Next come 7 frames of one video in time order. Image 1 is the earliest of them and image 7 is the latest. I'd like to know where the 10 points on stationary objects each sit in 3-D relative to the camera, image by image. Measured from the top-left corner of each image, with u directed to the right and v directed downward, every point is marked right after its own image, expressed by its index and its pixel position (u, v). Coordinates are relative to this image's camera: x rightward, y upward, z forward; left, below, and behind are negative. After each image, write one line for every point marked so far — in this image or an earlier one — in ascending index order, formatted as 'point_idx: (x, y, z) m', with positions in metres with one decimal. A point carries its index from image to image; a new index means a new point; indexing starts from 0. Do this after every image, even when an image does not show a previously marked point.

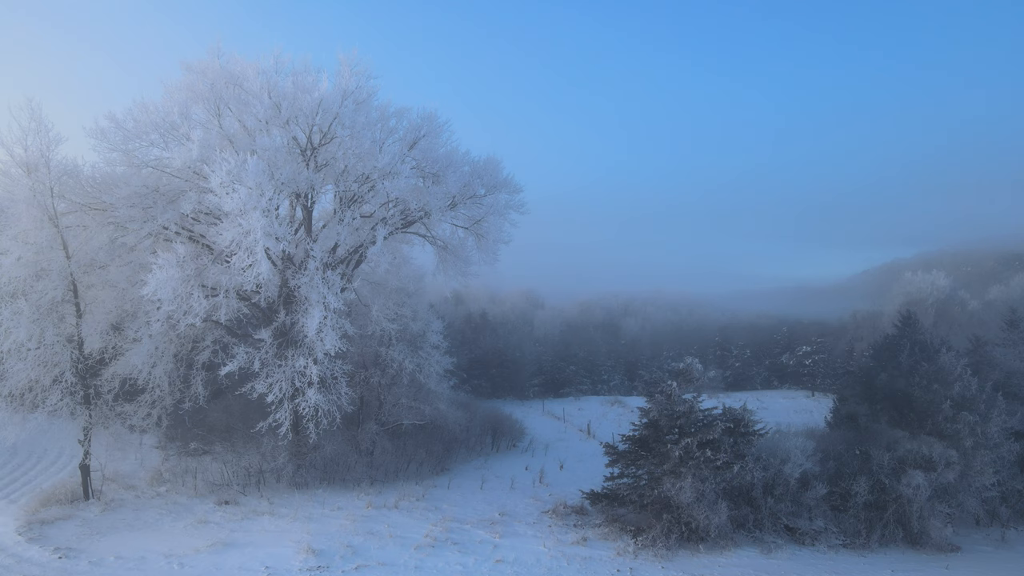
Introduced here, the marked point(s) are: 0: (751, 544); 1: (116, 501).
0: (+5.0, -5.3, +13.1) m
1: (-9.0, -4.8, +14.2) m
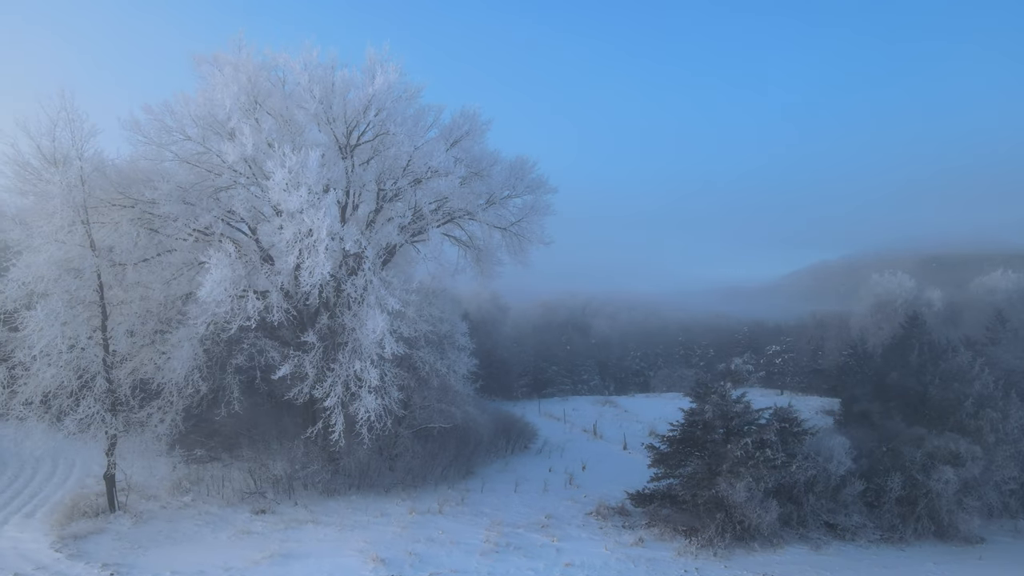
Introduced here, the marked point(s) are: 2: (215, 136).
0: (+6.1, -5.4, +13.4) m
1: (-7.9, -4.8, +13.4) m
2: (-6.2, +3.2, +13.3) m
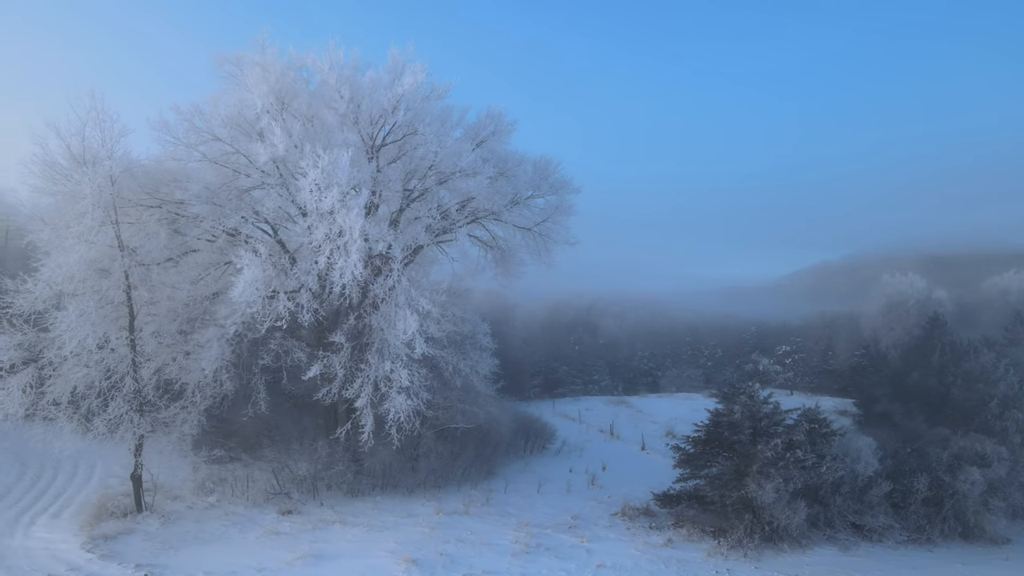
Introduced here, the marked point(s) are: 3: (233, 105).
0: (+6.7, -5.4, +13.4) m
1: (-7.3, -4.8, +13.4) m
2: (-5.6, +3.2, +13.3) m
3: (-5.8, +3.8, +13.1) m
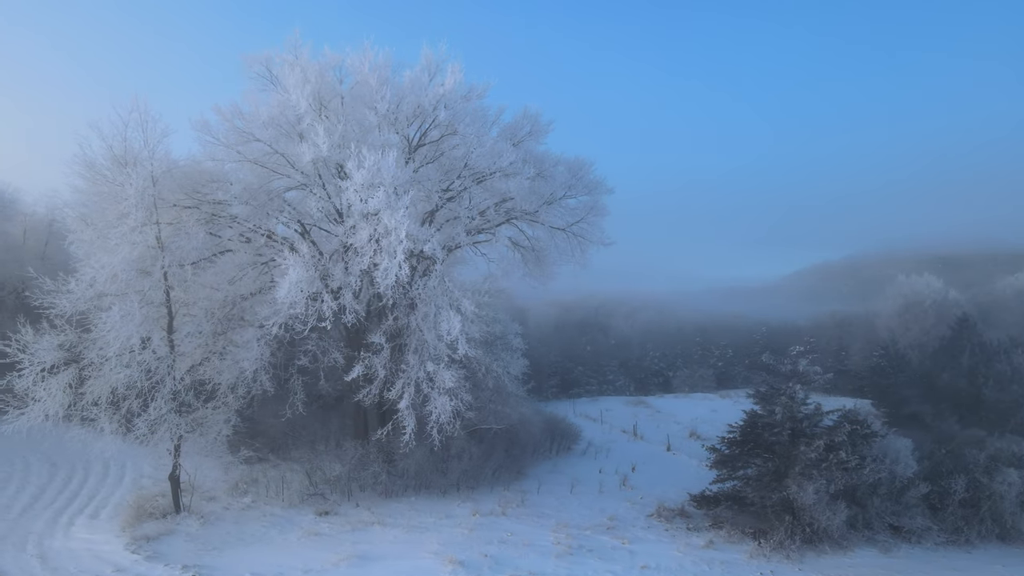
0: (+7.5, -5.4, +13.3) m
1: (-6.5, -4.9, +13.4) m
2: (-4.8, +3.2, +13.3) m
3: (-5.0, +3.8, +13.1) m
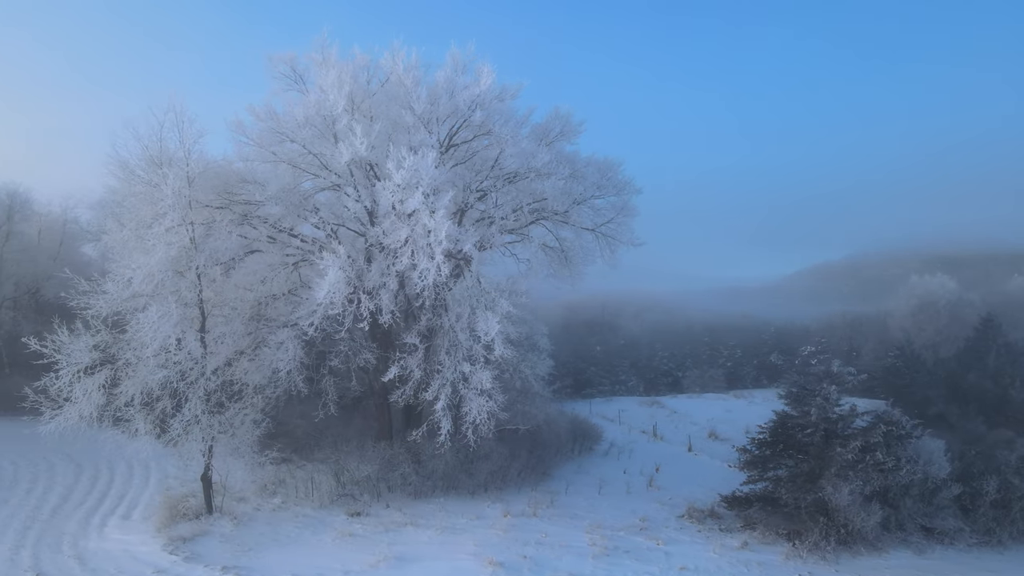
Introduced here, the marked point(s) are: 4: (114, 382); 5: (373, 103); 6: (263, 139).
0: (+8.2, -5.4, +13.3) m
1: (-5.8, -4.9, +13.4) m
2: (-4.1, +3.2, +13.2) m
3: (-4.3, +3.8, +13.1) m
4: (-8.0, -1.9, +12.7) m
5: (-3.0, +4.0, +13.5) m
6: (-5.3, +3.2, +13.3) m
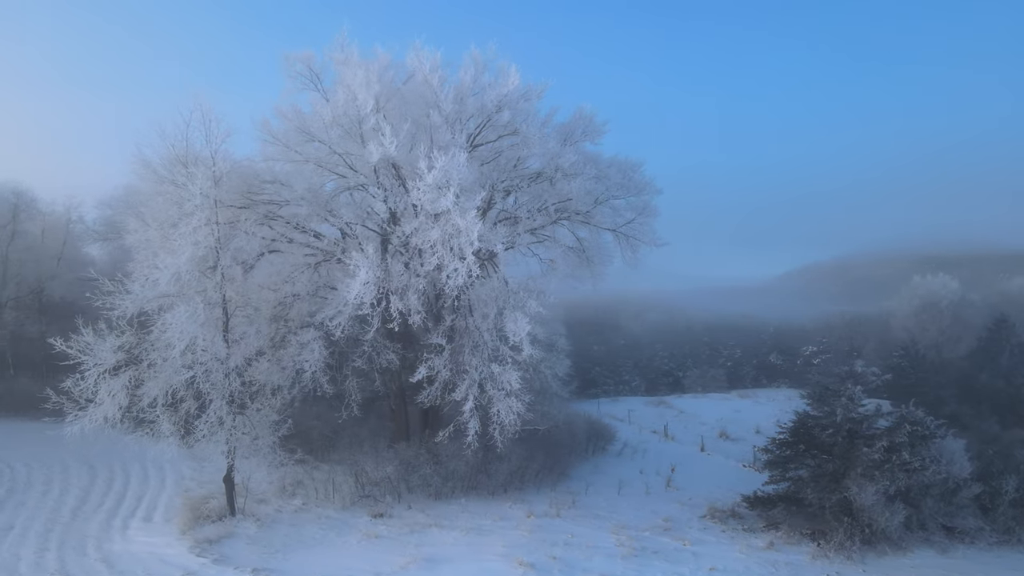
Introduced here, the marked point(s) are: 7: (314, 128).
0: (+8.8, -5.5, +13.4) m
1: (-5.3, -4.9, +13.4) m
2: (-3.6, +3.2, +13.2) m
3: (-3.7, +3.8, +13.0) m
4: (-7.5, -1.9, +12.6) m
5: (-2.5, +4.0, +13.5) m
6: (-4.8, +3.2, +13.2) m
7: (-4.2, +3.4, +13.2) m
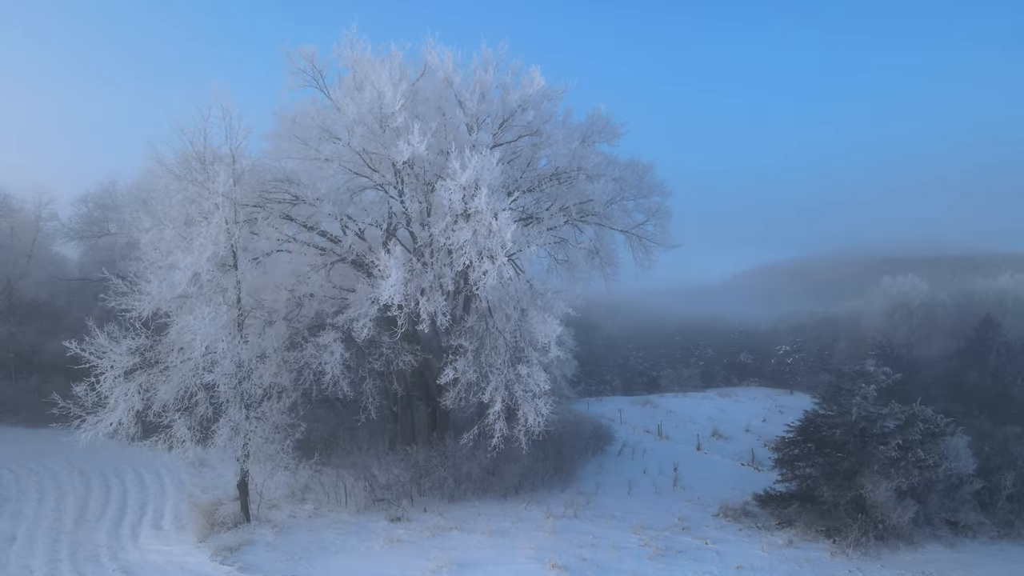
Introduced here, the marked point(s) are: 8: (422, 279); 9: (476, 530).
0: (+9.2, -5.5, +13.8) m
1: (-4.8, -4.9, +13.0) m
2: (-3.1, +3.2, +12.9) m
3: (-3.3, +3.8, +12.8) m
4: (-7.0, -1.9, +12.1) m
5: (-2.0, +4.0, +13.3) m
6: (-4.3, +3.1, +12.9) m
7: (-3.8, +3.4, +12.9) m
8: (-1.9, +0.2, +12.4) m
9: (-0.7, -5.0, +13.0) m
